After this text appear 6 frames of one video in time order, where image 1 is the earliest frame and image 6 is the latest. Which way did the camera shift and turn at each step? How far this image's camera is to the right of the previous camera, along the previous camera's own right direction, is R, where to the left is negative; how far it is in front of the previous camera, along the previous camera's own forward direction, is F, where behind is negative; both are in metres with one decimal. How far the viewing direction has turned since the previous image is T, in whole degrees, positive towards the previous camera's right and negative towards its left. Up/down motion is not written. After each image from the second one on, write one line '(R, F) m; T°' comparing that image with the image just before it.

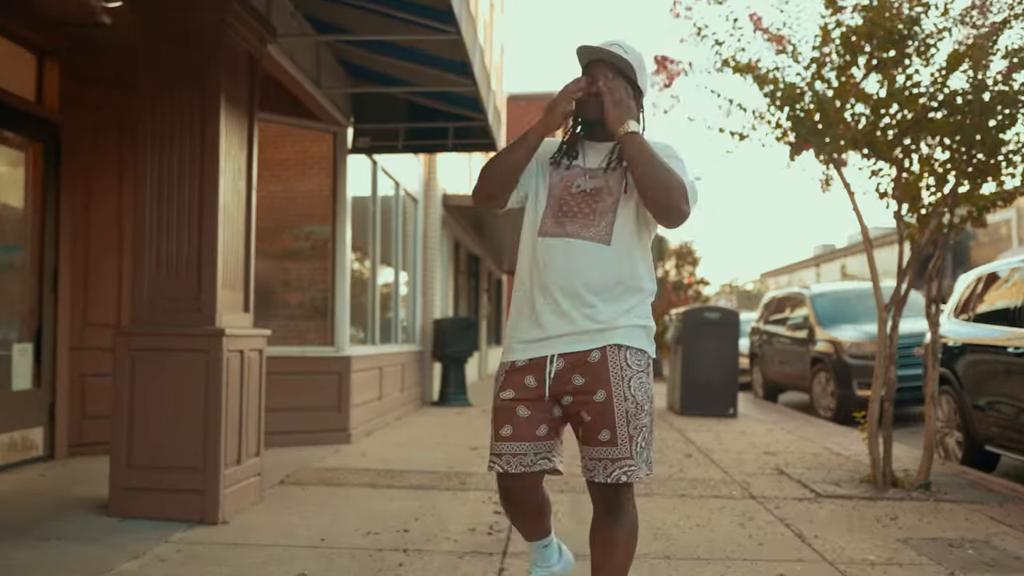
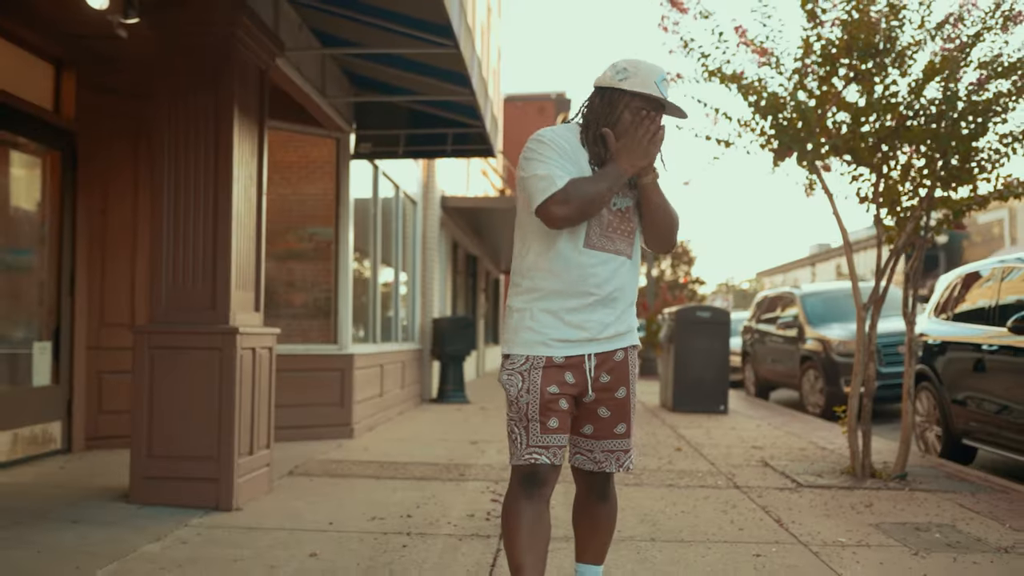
(0.0, -0.3) m; 0°
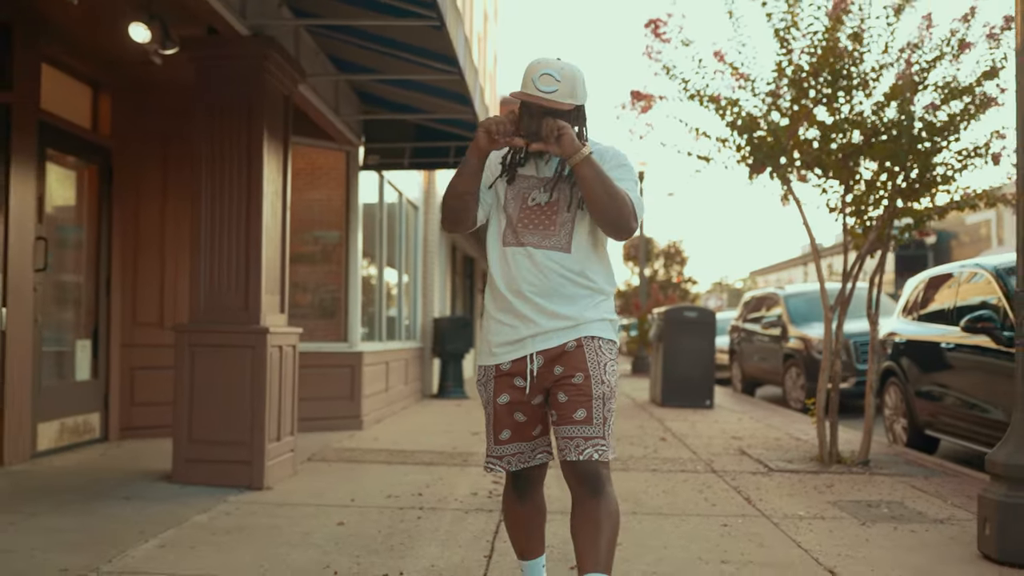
(0.0, -0.7) m; 0°
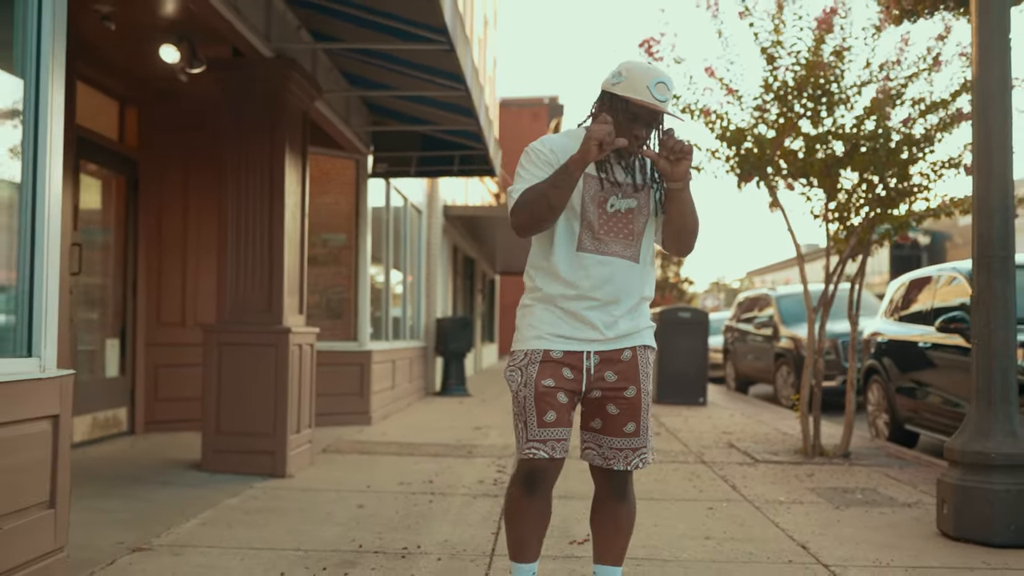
(0.0, -0.5) m; 0°
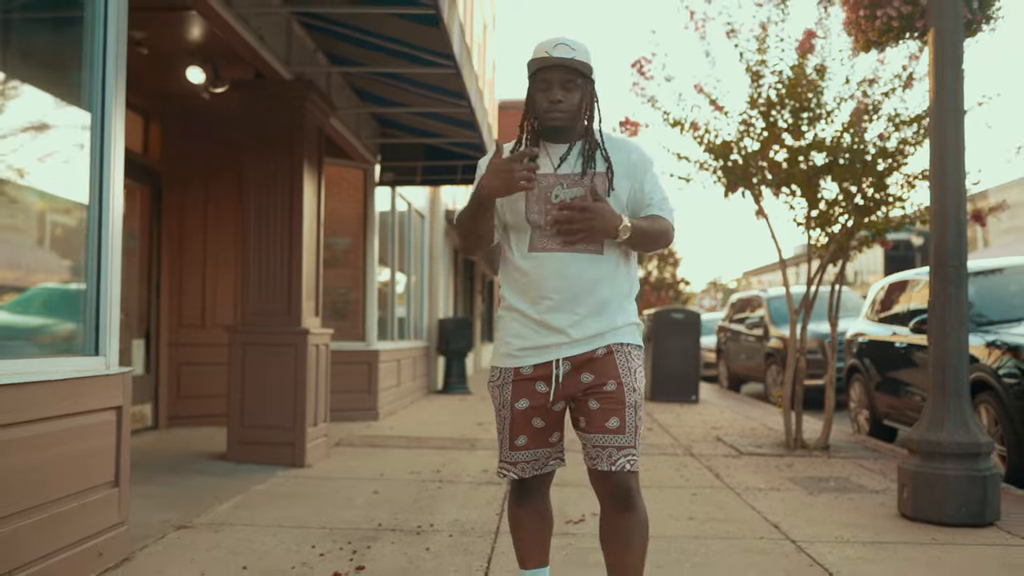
(0.0, -0.5) m; 0°
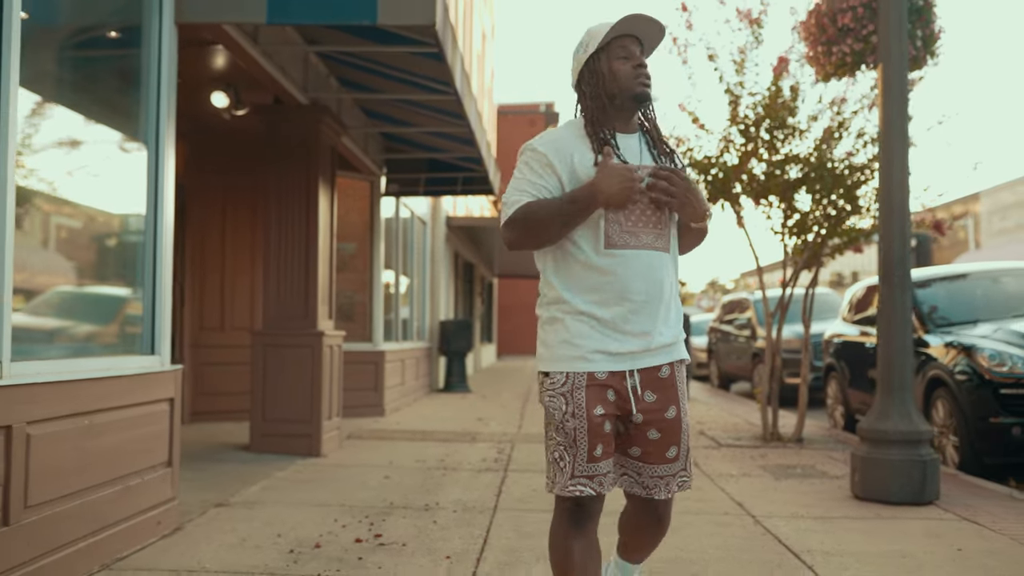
(0.0, -0.7) m; 0°
